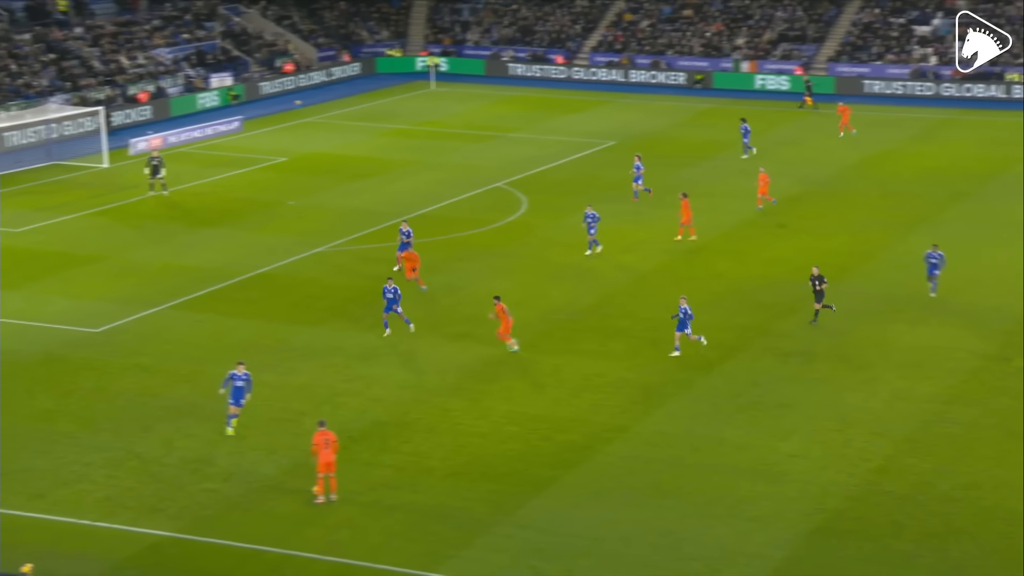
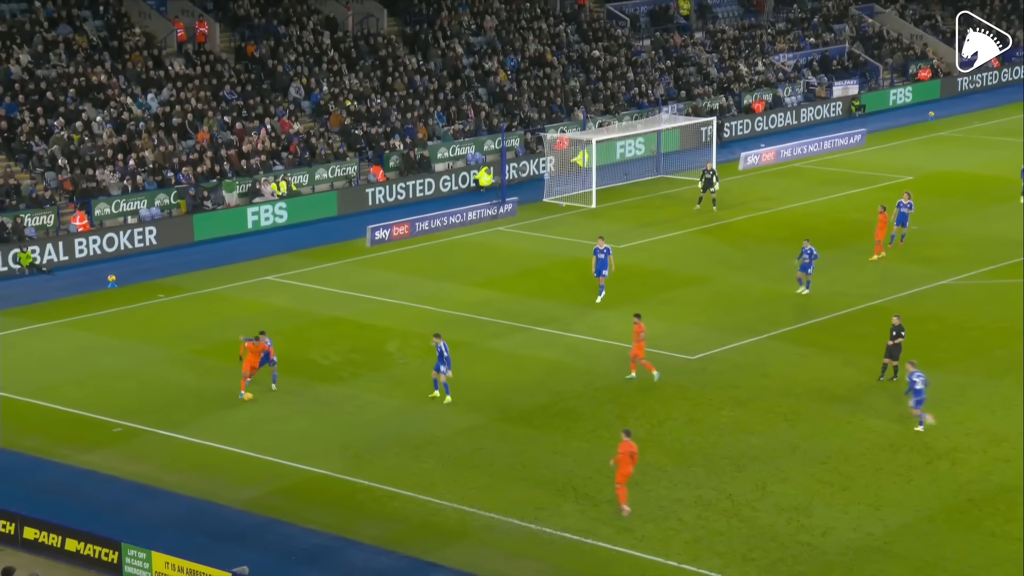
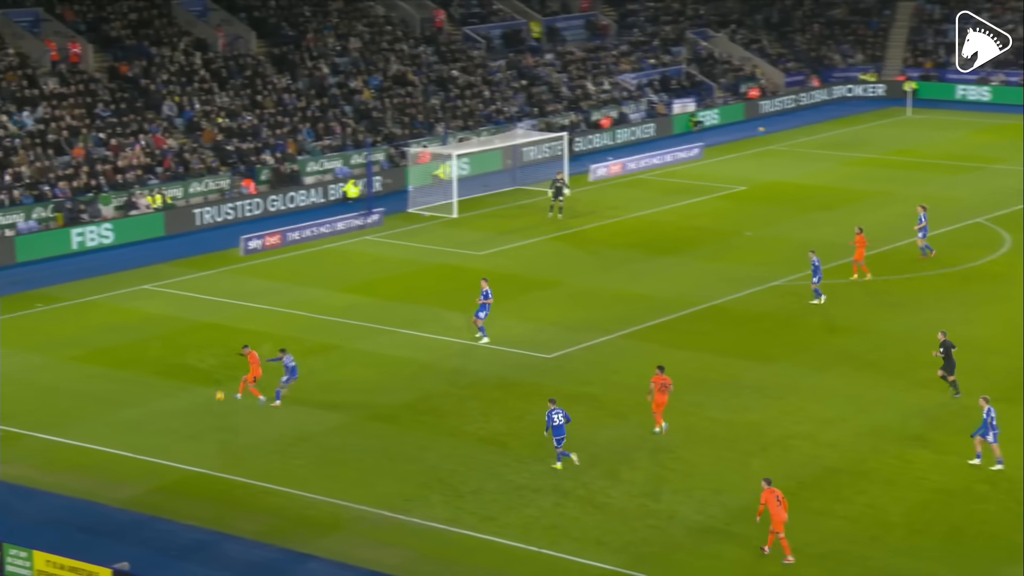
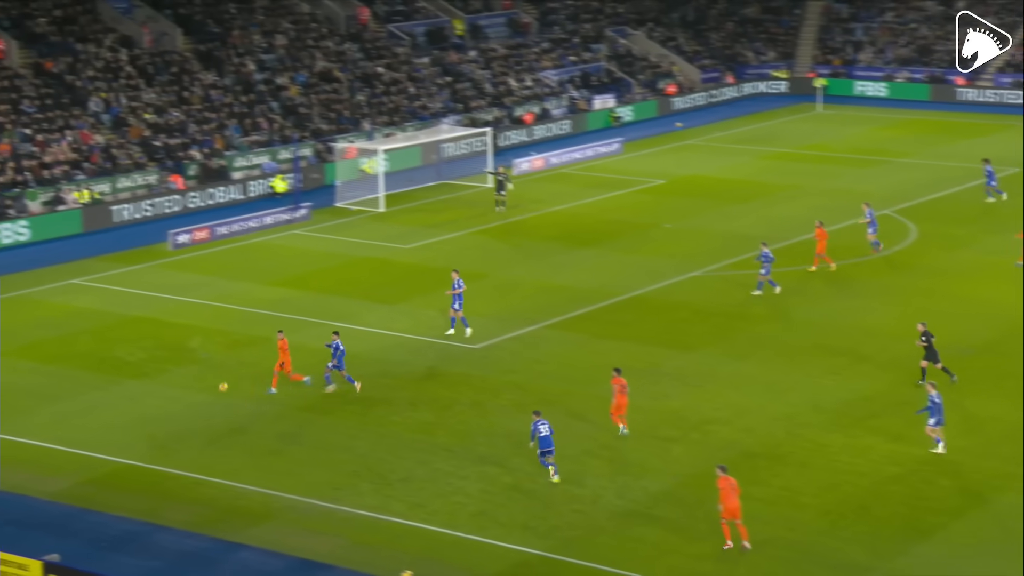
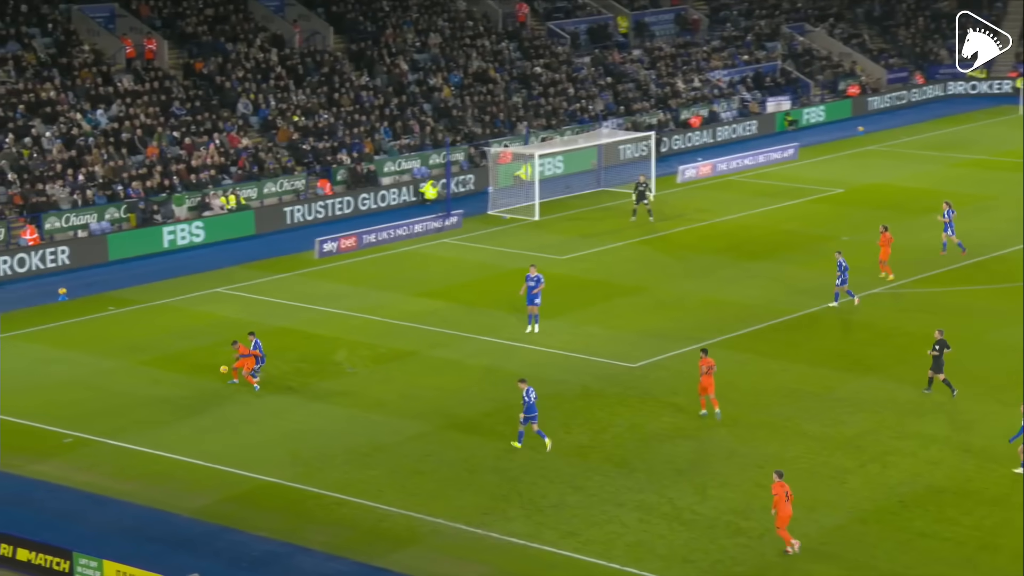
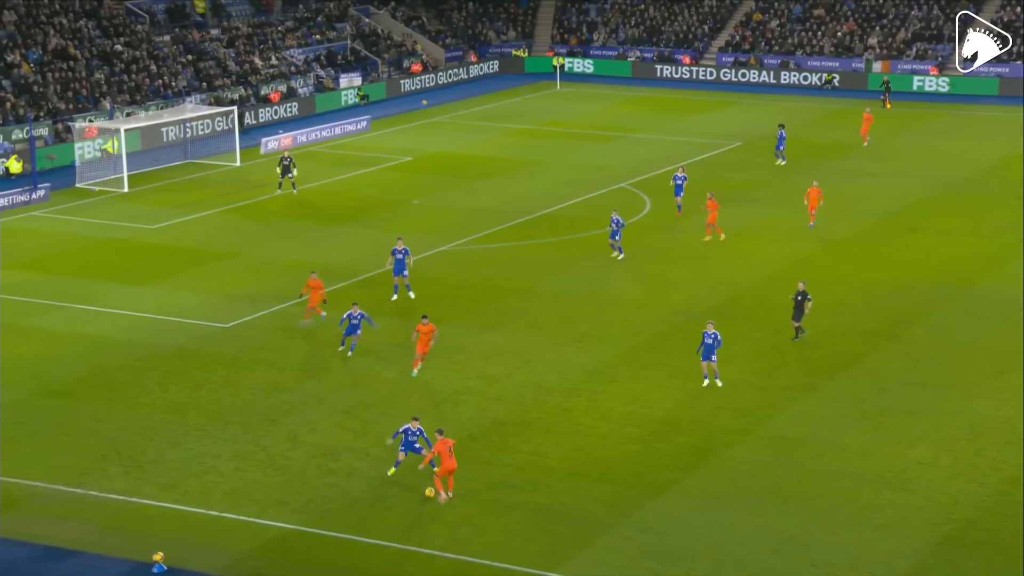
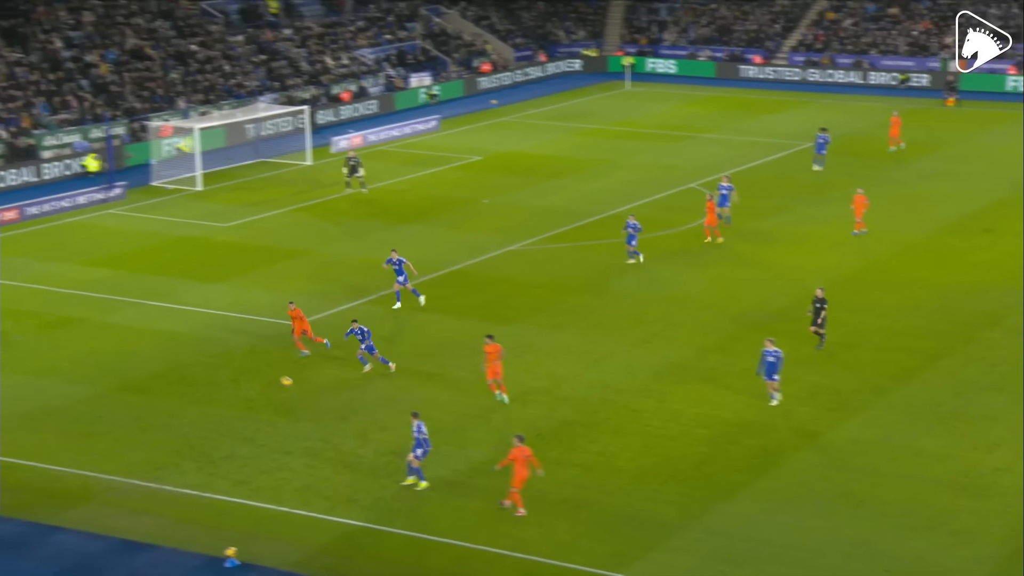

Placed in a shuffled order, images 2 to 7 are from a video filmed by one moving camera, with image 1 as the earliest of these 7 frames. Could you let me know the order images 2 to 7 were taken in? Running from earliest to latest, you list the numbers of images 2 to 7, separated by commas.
6, 7, 4, 3, 5, 2
